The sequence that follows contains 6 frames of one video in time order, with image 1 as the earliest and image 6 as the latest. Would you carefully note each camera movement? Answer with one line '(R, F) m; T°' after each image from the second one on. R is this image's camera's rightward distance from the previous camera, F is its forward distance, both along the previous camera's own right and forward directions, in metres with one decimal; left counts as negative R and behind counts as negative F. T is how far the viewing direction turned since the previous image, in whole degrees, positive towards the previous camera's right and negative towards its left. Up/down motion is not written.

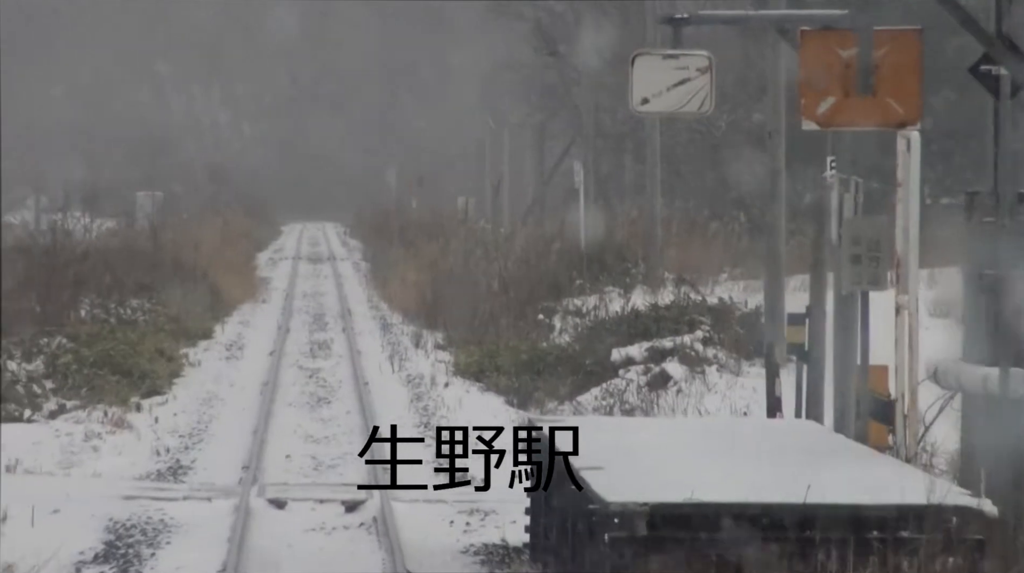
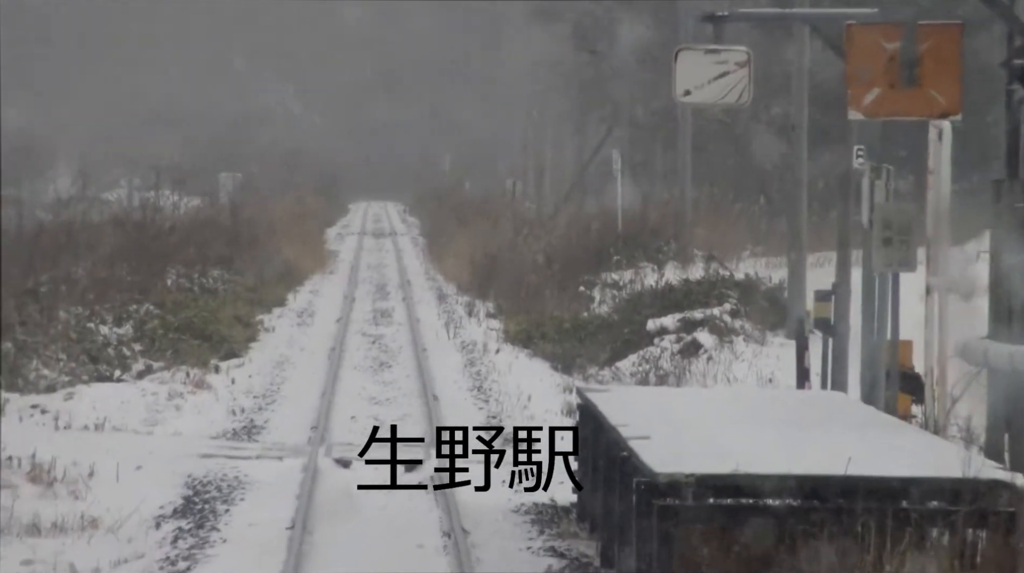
(+0.3, -0.8) m; -3°
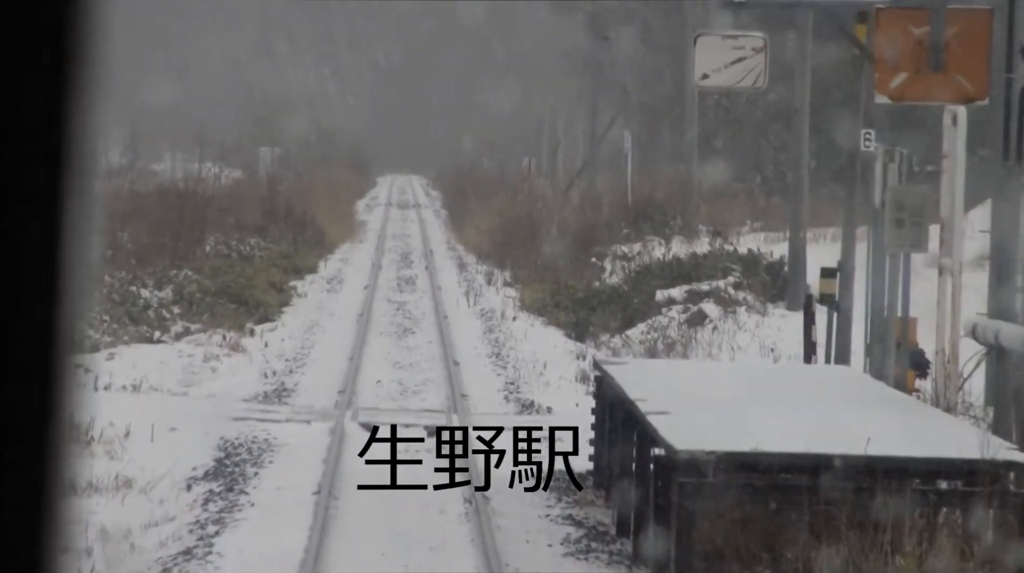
(+0.1, -0.6) m; -1°
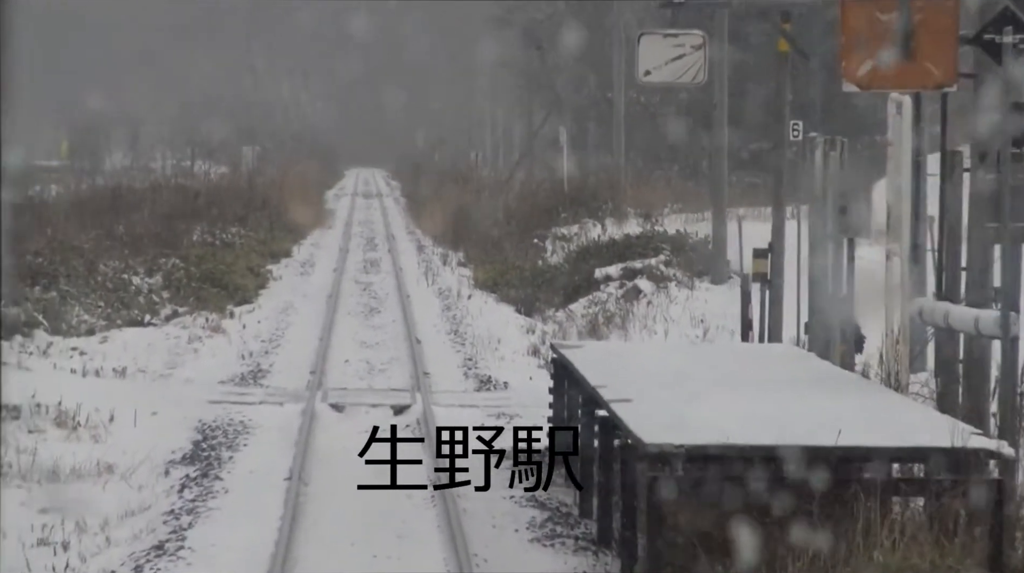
(+0.1, -1.0) m; +1°
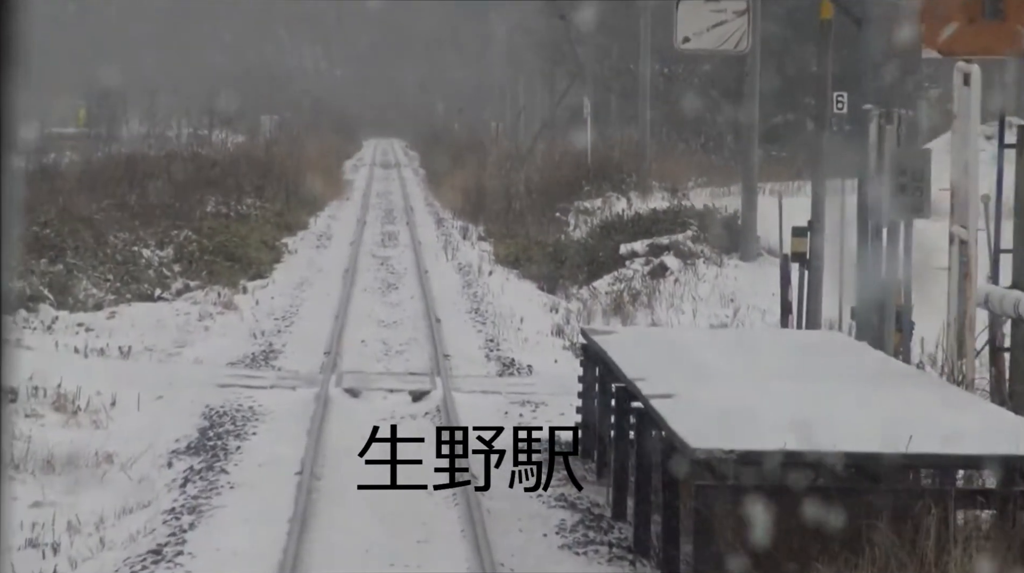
(-0.1, +0.7) m; -1°
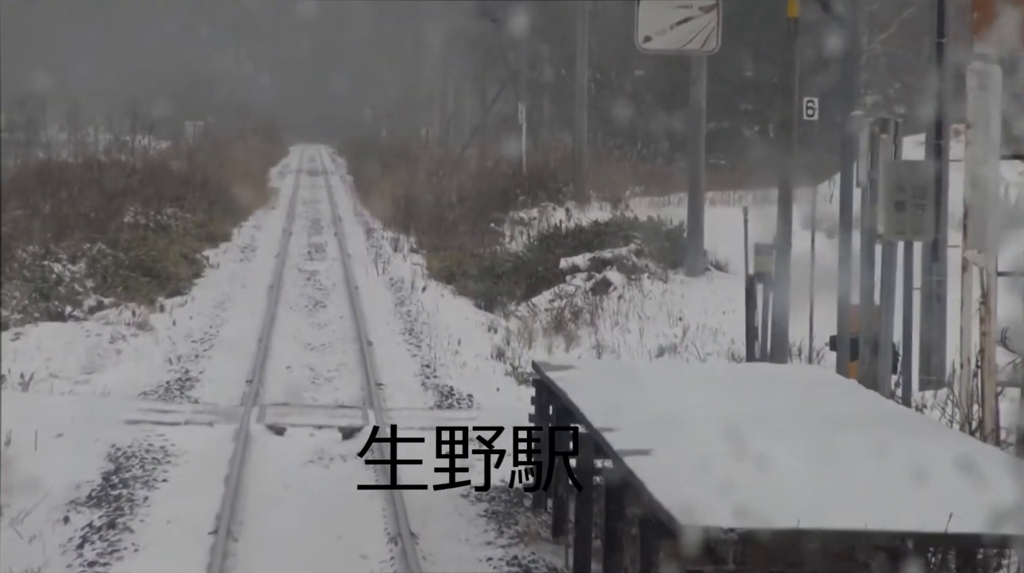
(-0.1, +1.1) m; +3°
